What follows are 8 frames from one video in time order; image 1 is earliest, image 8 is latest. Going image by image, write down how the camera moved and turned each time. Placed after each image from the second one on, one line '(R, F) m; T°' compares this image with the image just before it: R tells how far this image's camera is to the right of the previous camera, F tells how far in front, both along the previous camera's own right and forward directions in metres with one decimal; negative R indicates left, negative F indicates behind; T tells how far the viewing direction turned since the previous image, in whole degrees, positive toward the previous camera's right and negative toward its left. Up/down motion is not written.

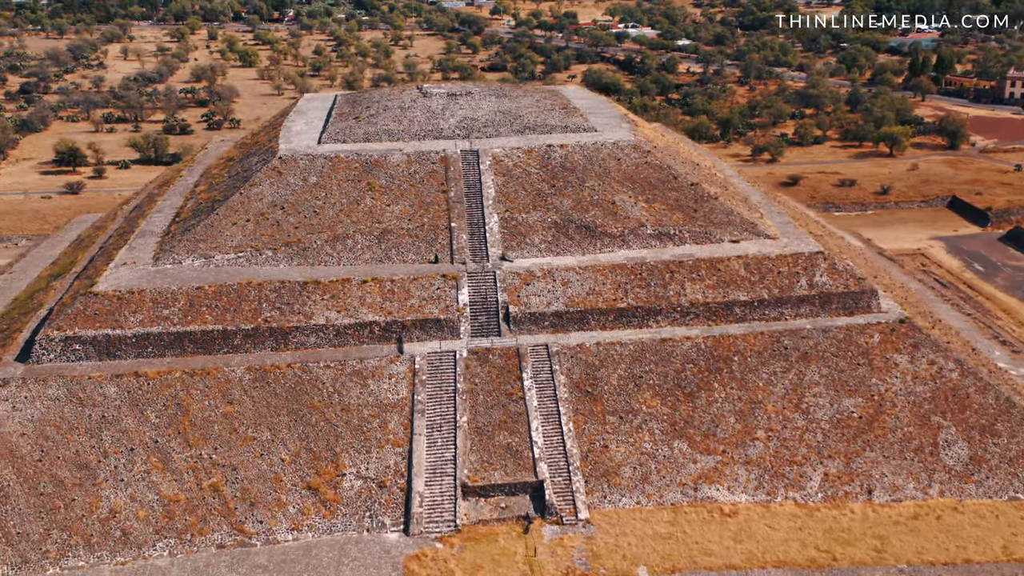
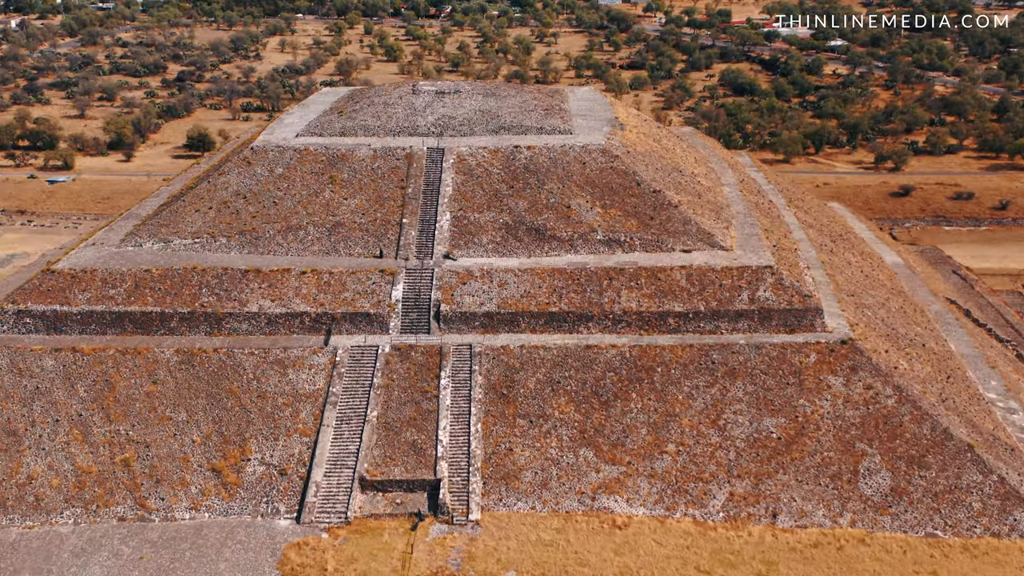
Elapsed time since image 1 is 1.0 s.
(+7.6, +0.5) m; -9°
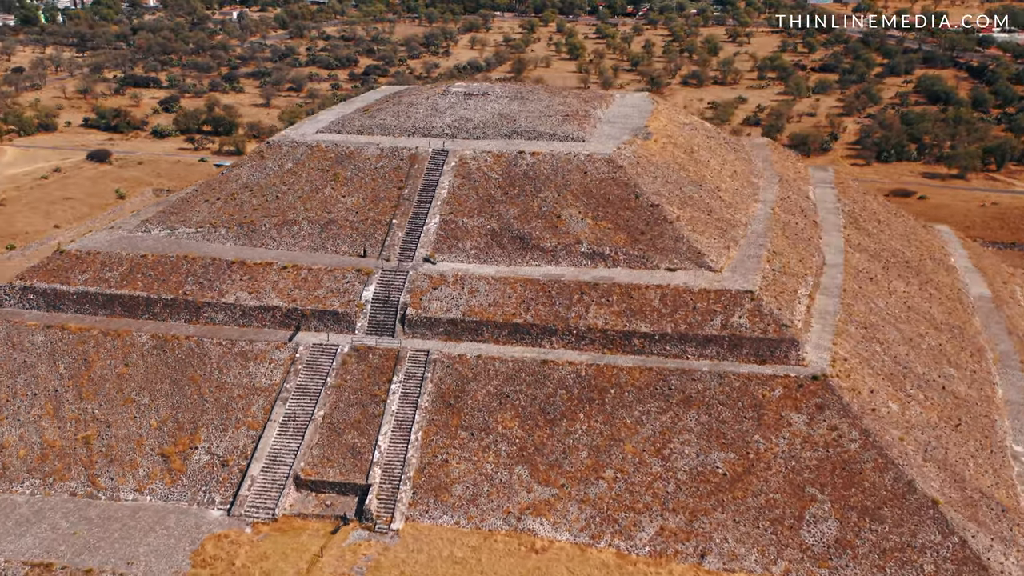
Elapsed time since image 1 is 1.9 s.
(+7.6, +1.6) m; -11°
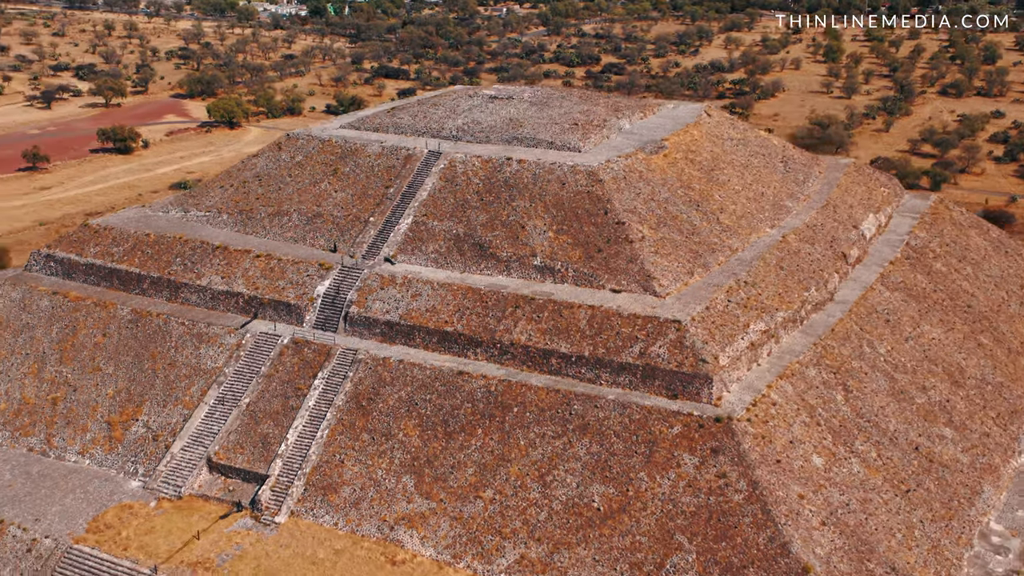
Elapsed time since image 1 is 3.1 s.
(+10.4, +2.1) m; -14°
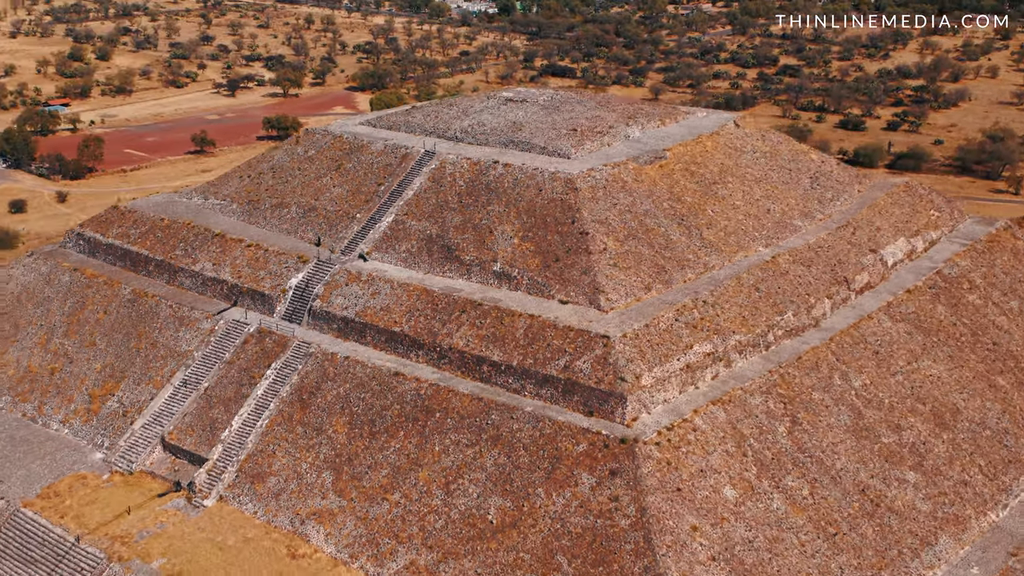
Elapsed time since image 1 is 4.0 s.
(+7.3, +1.0) m; -10°
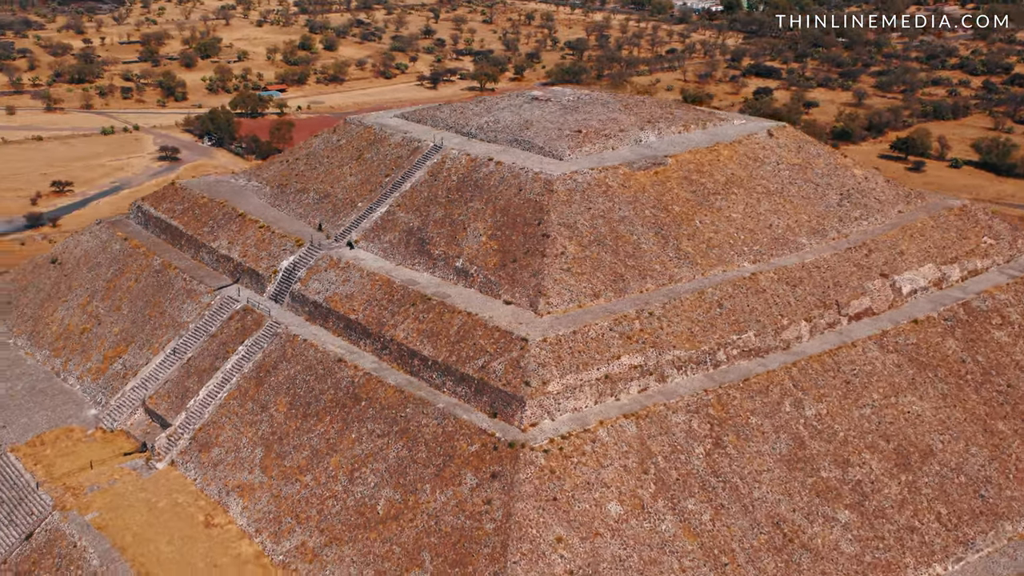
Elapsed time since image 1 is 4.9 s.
(+8.3, +0.8) m; -12°
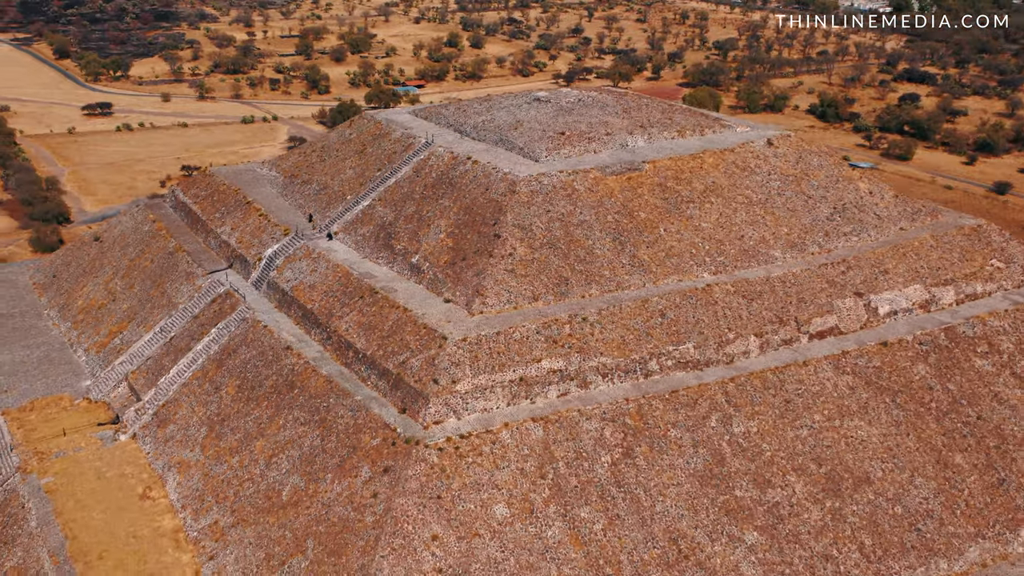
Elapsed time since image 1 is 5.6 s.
(+6.6, +0.3) m; -8°
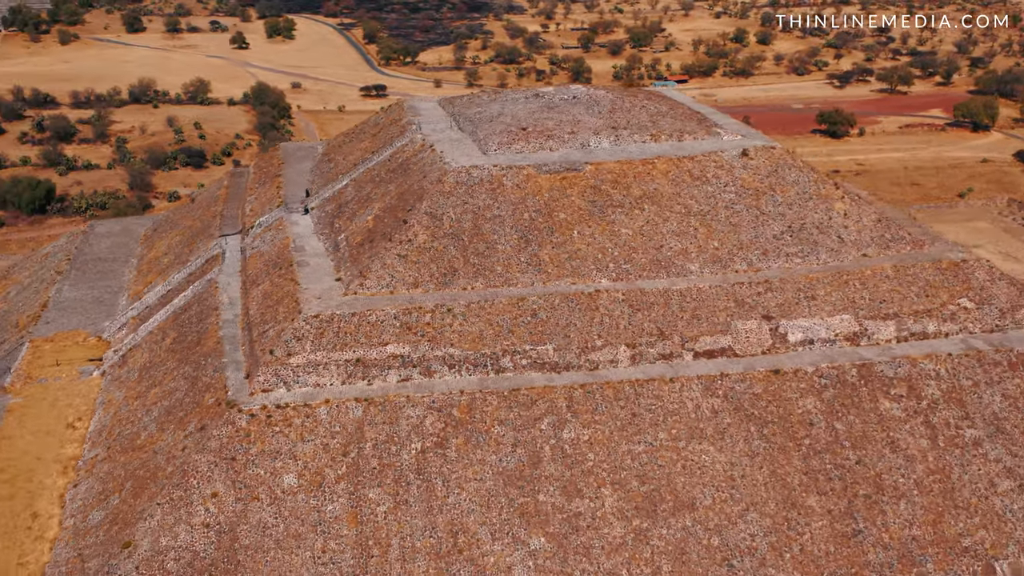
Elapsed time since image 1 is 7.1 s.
(+13.3, +1.2) m; -17°
